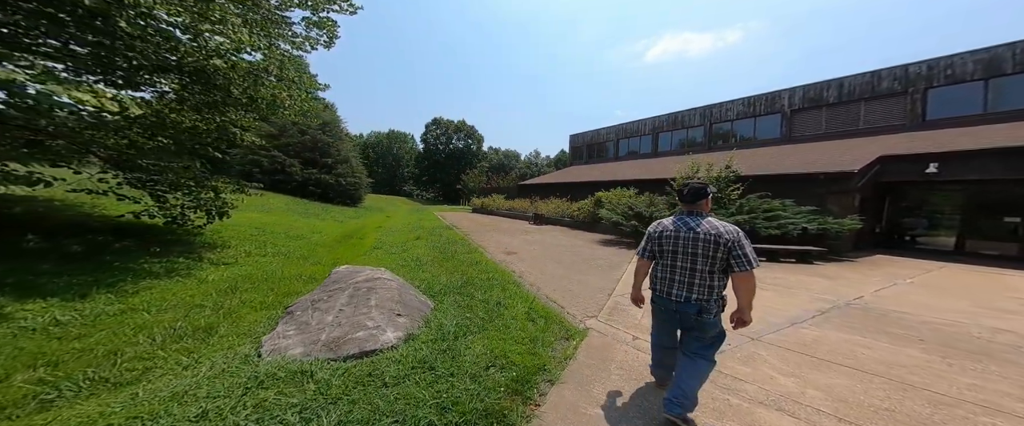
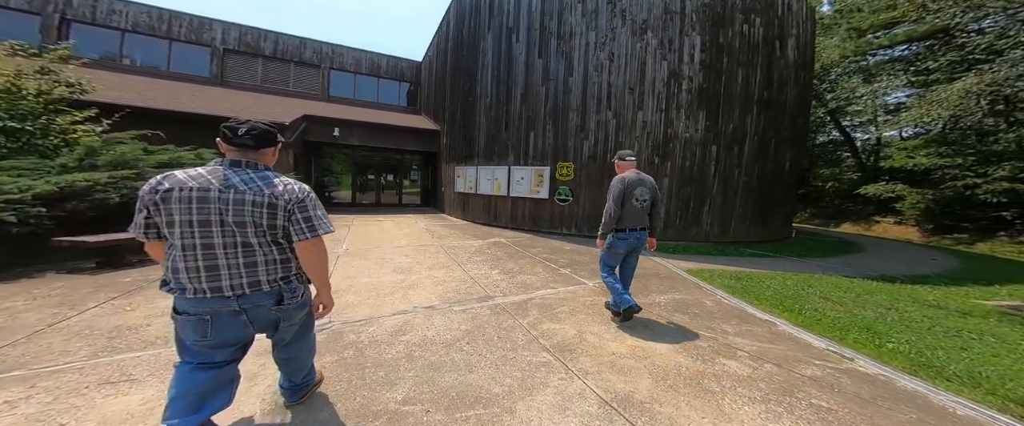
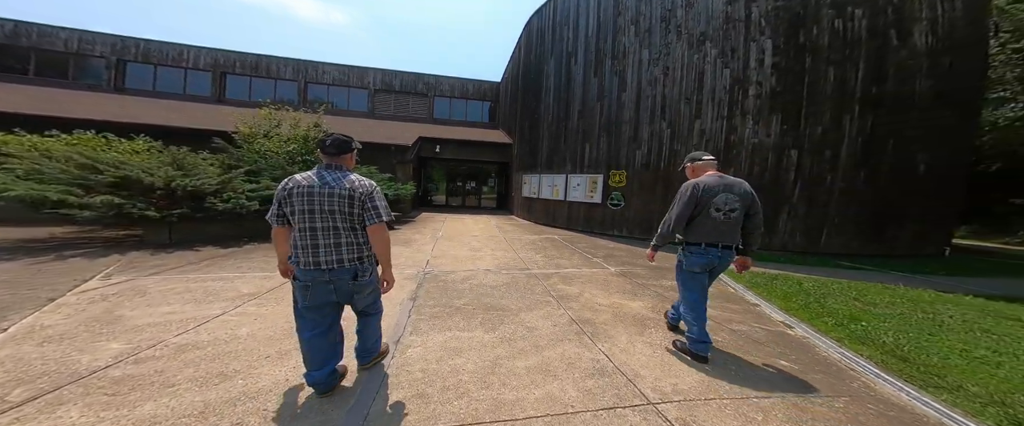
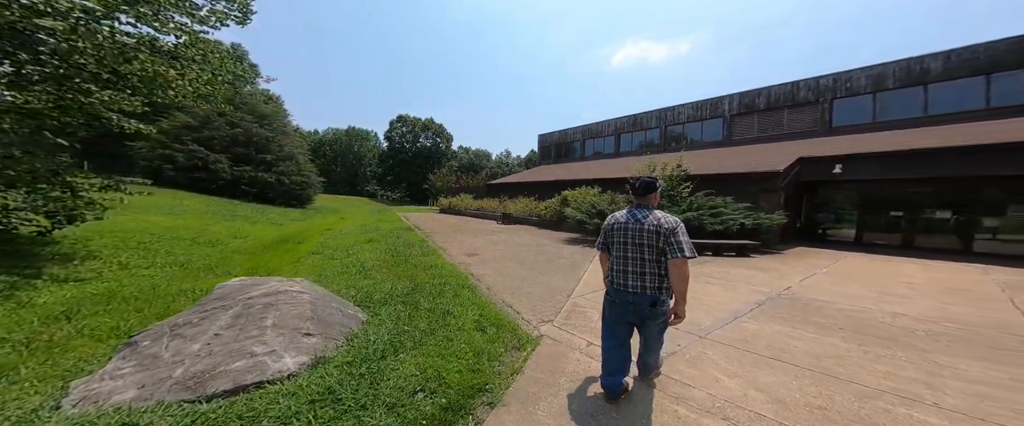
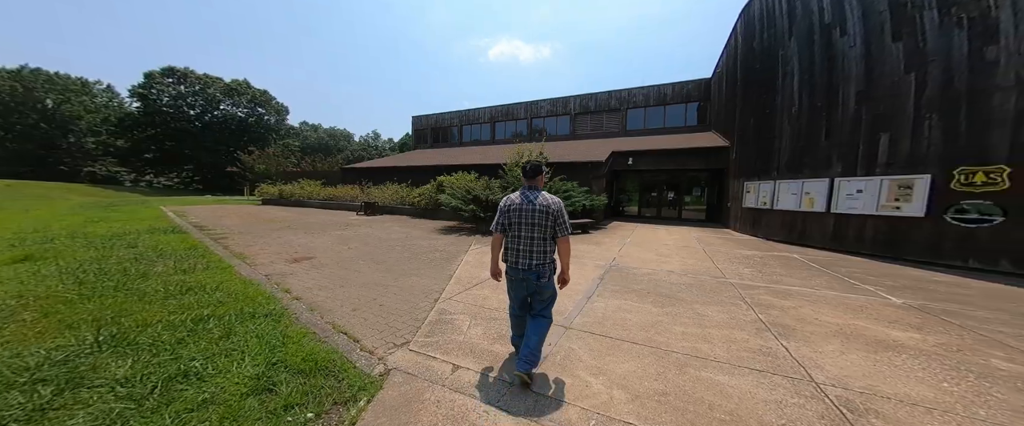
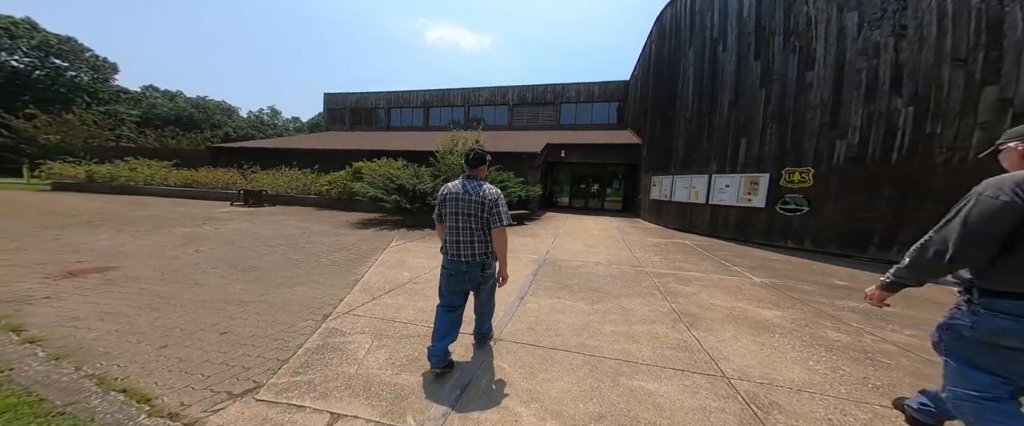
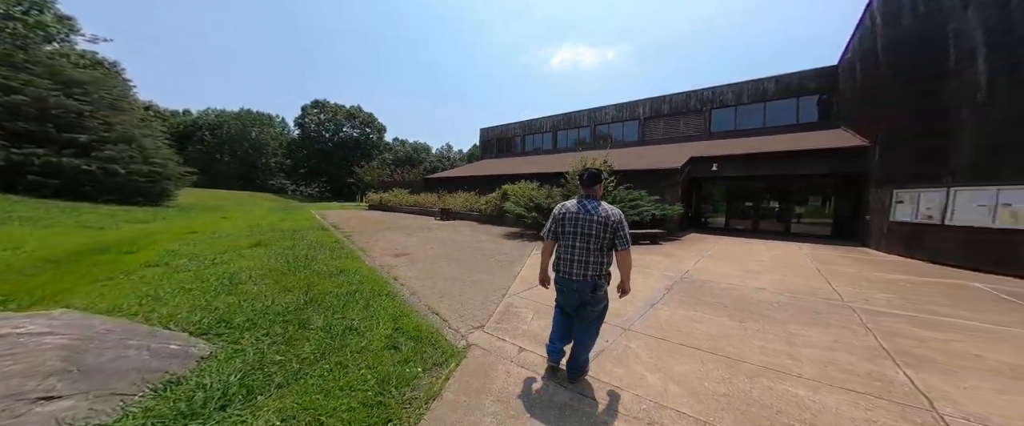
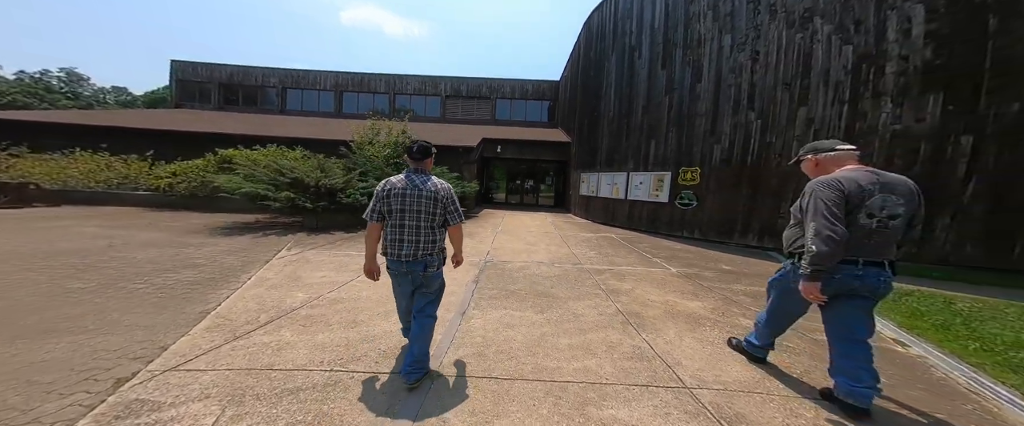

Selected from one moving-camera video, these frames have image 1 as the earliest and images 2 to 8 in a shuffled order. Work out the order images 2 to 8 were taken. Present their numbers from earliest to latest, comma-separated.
4, 7, 5, 6, 8, 3, 2
